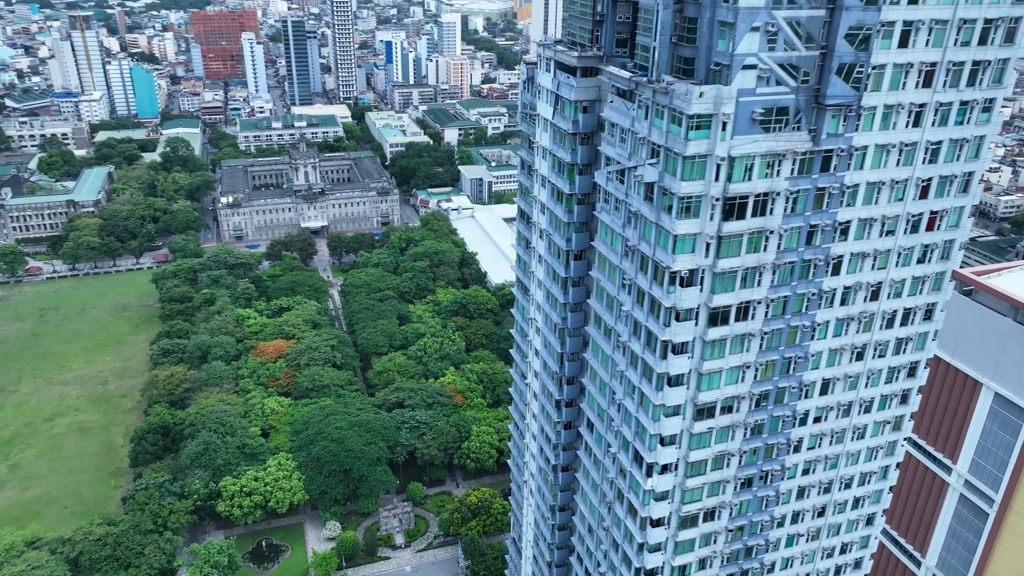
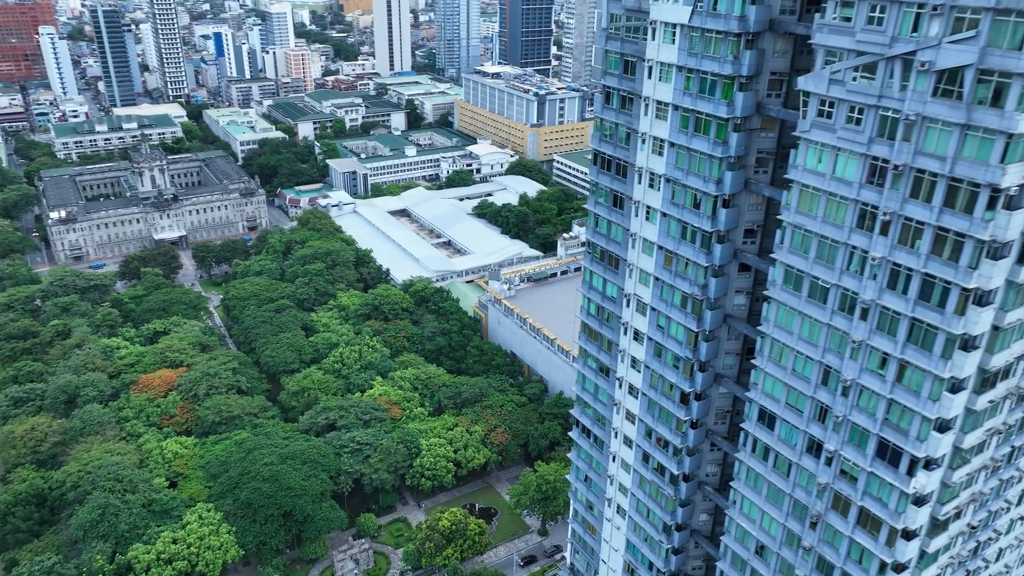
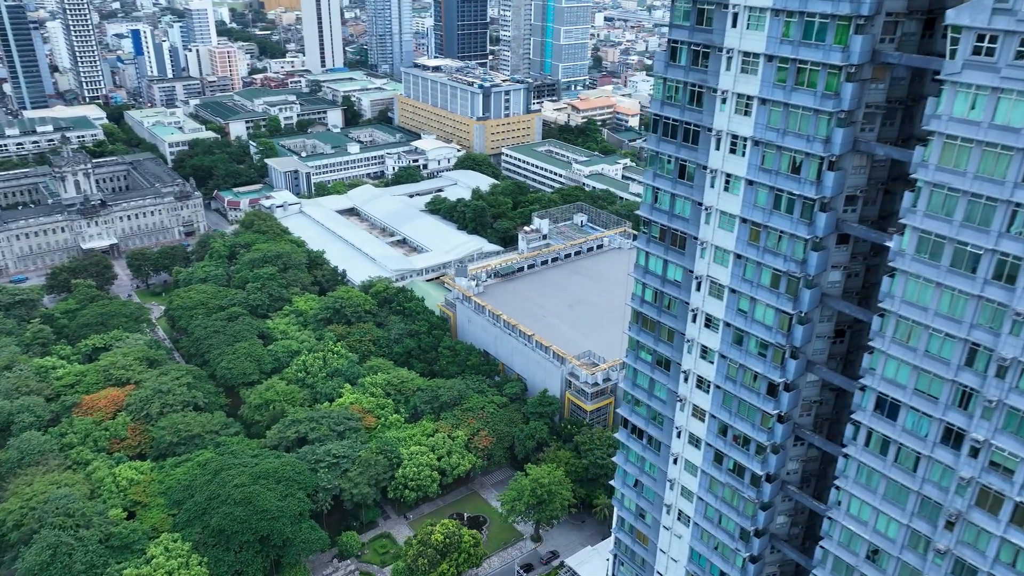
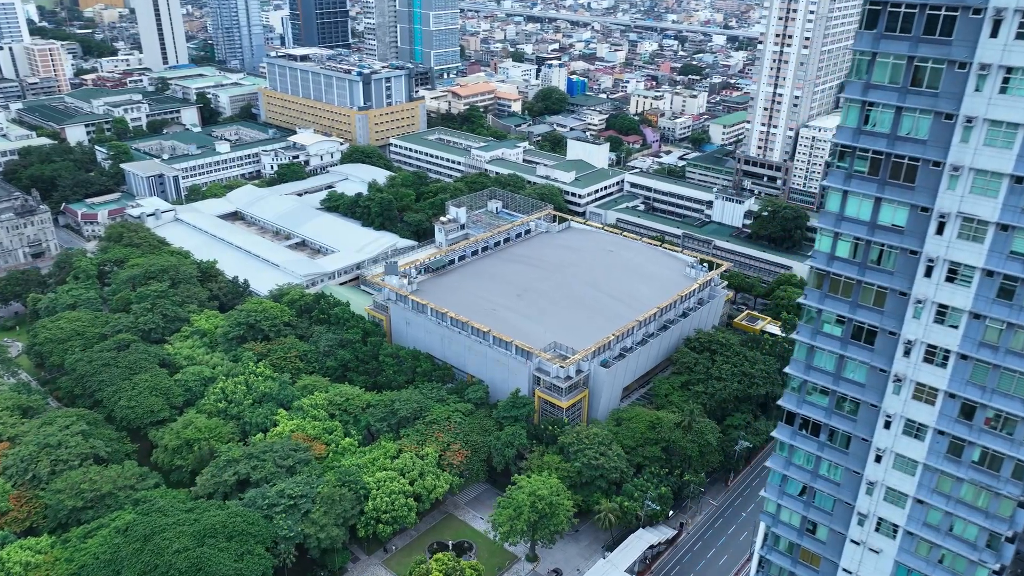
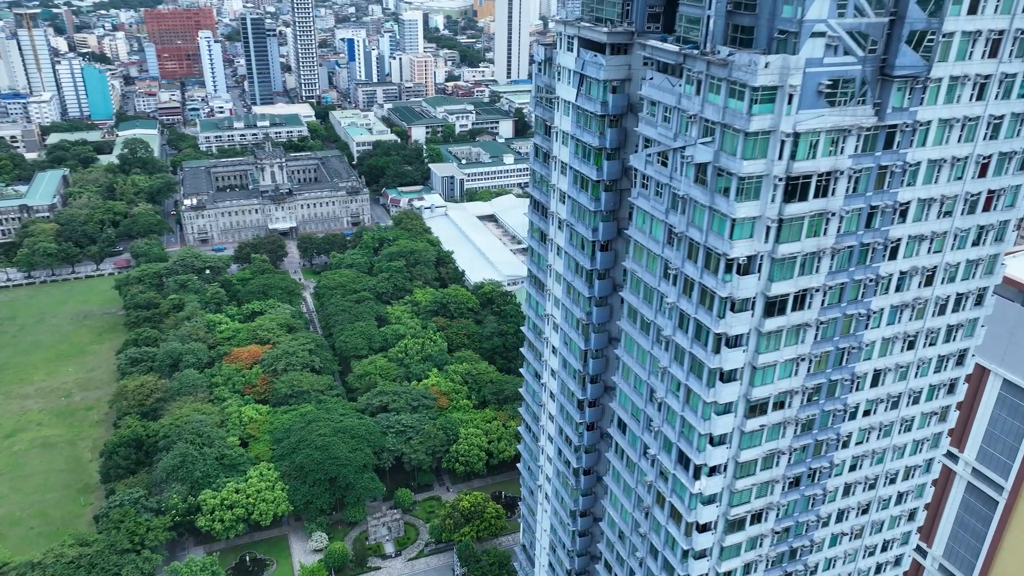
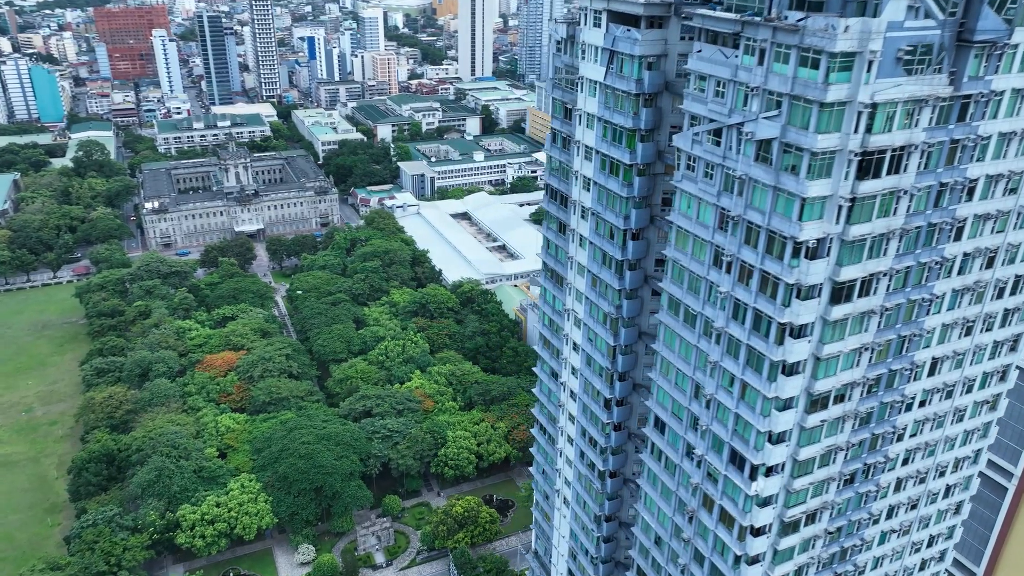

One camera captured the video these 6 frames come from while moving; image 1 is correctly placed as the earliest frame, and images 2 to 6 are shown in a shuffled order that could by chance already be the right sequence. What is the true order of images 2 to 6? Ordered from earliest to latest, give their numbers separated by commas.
5, 6, 2, 3, 4
